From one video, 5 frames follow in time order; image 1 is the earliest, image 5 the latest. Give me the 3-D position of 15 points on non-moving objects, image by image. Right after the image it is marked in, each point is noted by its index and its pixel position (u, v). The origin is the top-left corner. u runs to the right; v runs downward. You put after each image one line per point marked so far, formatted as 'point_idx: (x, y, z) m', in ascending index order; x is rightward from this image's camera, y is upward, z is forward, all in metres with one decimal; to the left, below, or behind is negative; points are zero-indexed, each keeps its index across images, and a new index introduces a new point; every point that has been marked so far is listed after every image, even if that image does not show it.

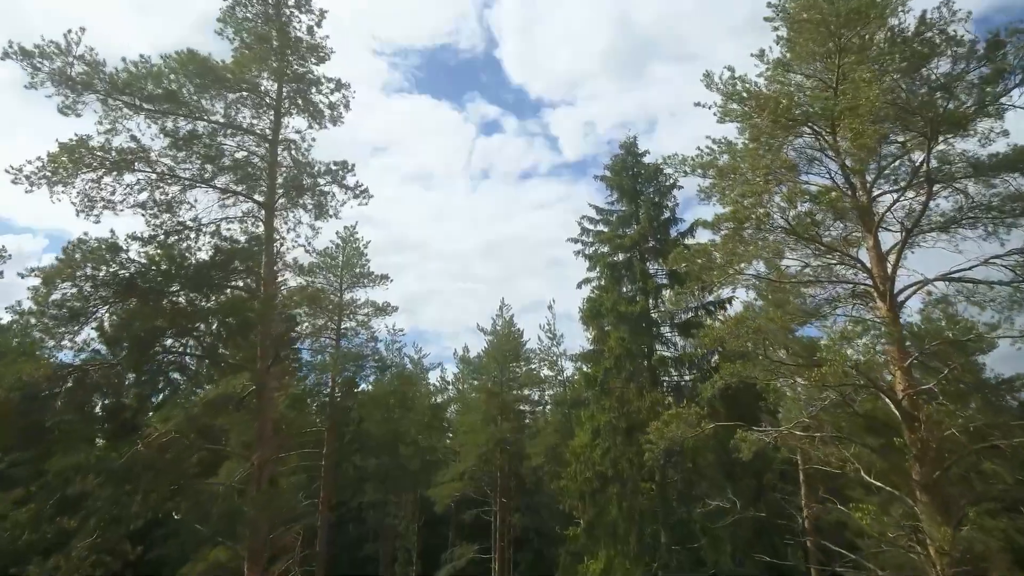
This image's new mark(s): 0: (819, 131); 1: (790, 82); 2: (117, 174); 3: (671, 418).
0: (+5.4, +2.8, +12.4) m
1: (+4.9, +3.7, +12.4) m
2: (-6.5, +1.9, +11.4) m
3: (+3.1, -2.5, +13.5) m
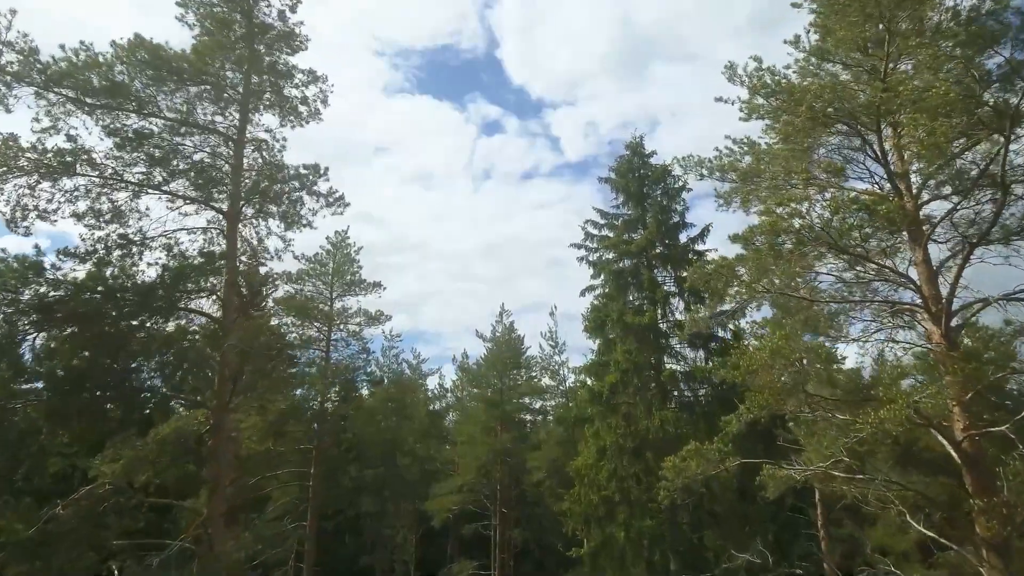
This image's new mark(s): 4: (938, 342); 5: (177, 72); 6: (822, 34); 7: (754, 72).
0: (+5.3, +2.5, +10.9) m
1: (+4.9, +3.4, +10.9) m
2: (-6.5, +1.6, +9.9) m
3: (+3.1, -2.8, +12.0) m
4: (+6.3, -0.8, +10.3) m
5: (-5.2, +3.3, +10.8) m
6: (+4.8, +3.9, +10.8) m
7: (+4.1, +3.7, +11.7) m
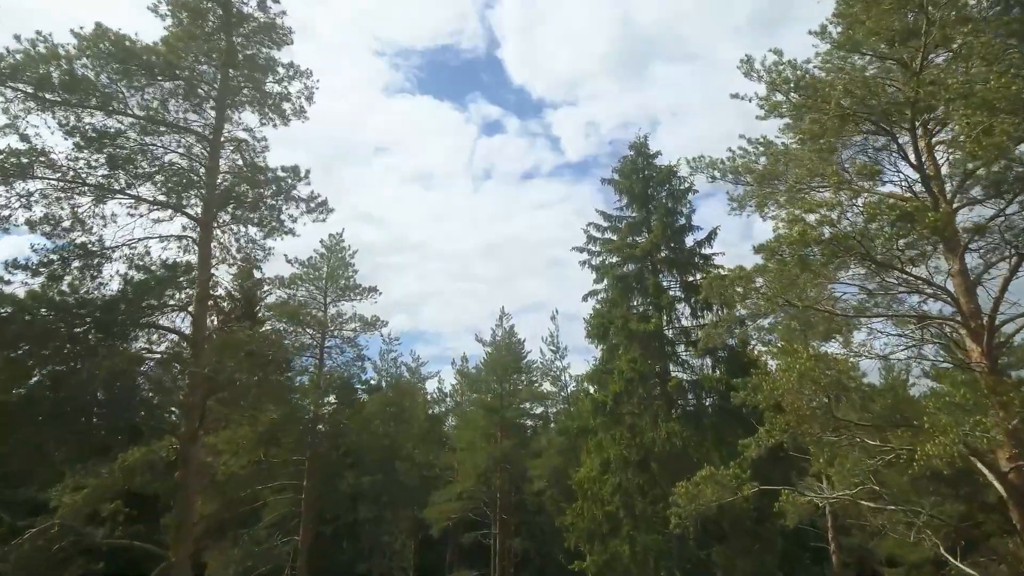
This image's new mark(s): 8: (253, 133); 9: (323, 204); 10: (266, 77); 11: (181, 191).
0: (+5.3, +2.3, +10.0) m
1: (+4.9, +3.2, +10.0) m
2: (-6.5, +1.4, +9.0) m
3: (+3.0, -3.0, +11.1) m
4: (+6.3, -1.0, +9.4) m
5: (-5.2, +3.2, +9.9) m
6: (+4.8, +3.8, +9.9) m
7: (+4.1, +3.5, +10.8) m
8: (-4.2, +2.5, +11.3) m
9: (-3.2, +1.4, +11.8) m
10: (-3.8, +3.3, +10.9) m
11: (-4.8, +1.4, +10.0) m
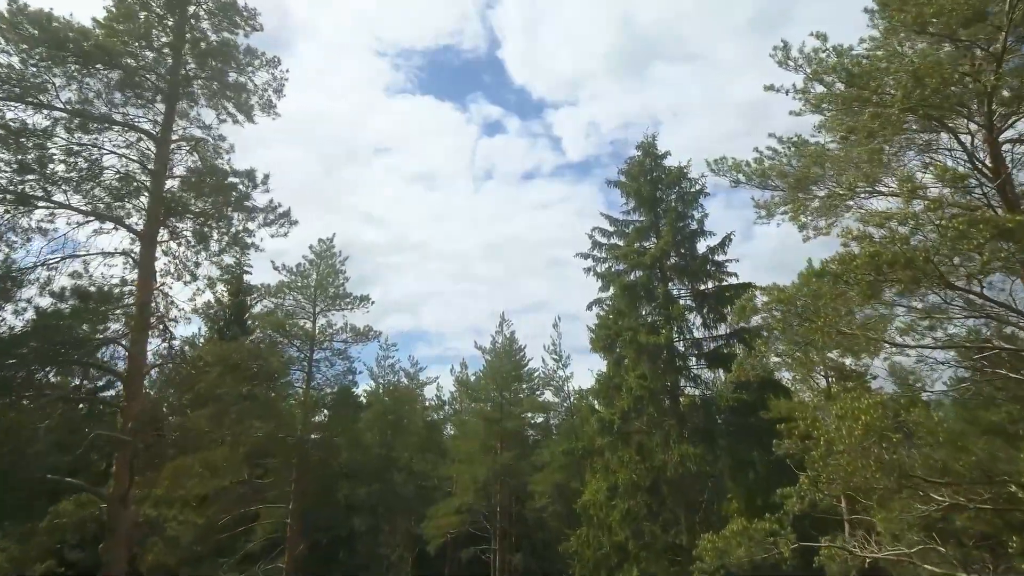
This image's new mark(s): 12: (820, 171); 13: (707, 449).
0: (+5.3, +2.0, +8.4) m
1: (+4.9, +2.9, +8.4) m
2: (-6.5, +1.1, +7.5) m
3: (+3.0, -3.3, +9.5) m
4: (+6.3, -1.3, +7.8) m
5: (-5.2, +2.9, +8.4) m
6: (+4.8, +3.4, +8.4) m
7: (+4.1, +3.2, +9.3) m
8: (-4.2, +2.2, +9.8) m
9: (-3.2, +1.1, +10.3) m
10: (-3.8, +3.0, +9.4) m
11: (-4.8, +1.1, +8.5) m
12: (+4.8, +1.8, +10.8) m
13: (+5.5, -4.6, +19.8) m
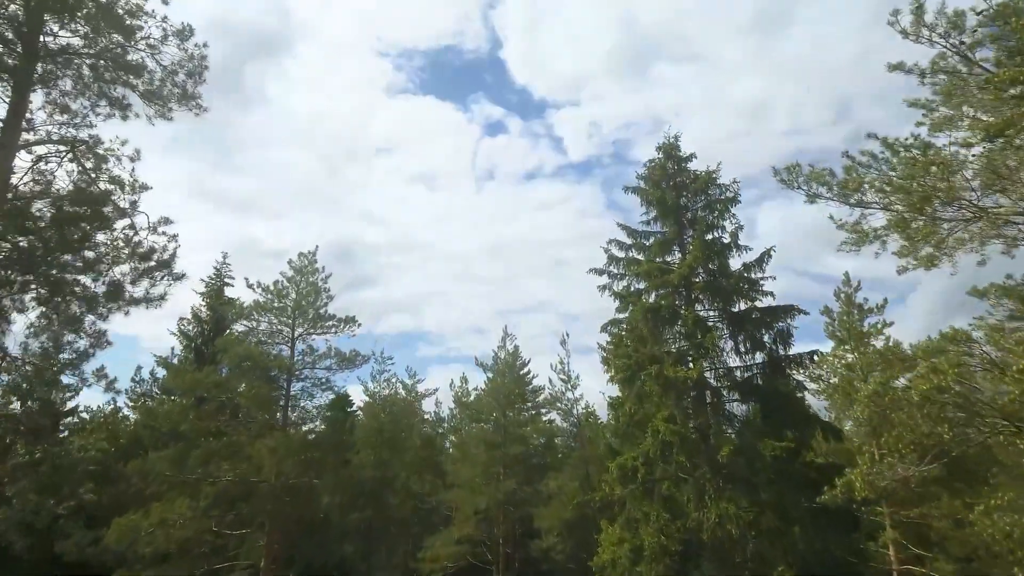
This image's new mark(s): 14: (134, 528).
0: (+5.4, +1.3, +5.5) m
1: (+5.0, +2.2, +5.5) m
2: (-6.4, +0.4, +4.6) m
3: (+3.2, -4.0, +6.6) m
4: (+6.4, -1.9, +4.9) m
5: (-5.1, +2.2, +5.5) m
6: (+4.9, +2.8, +5.4) m
7: (+4.2, +2.5, +6.4) m
8: (-4.1, +1.6, +6.9) m
9: (-3.1, +0.5, +7.3) m
10: (-3.7, +2.3, +6.4) m
11: (-4.7, +0.4, +5.6) m
12: (+4.9, +1.2, +7.9) m
13: (+5.7, -5.2, +16.8) m
14: (-9.3, -5.9, +17.1) m
